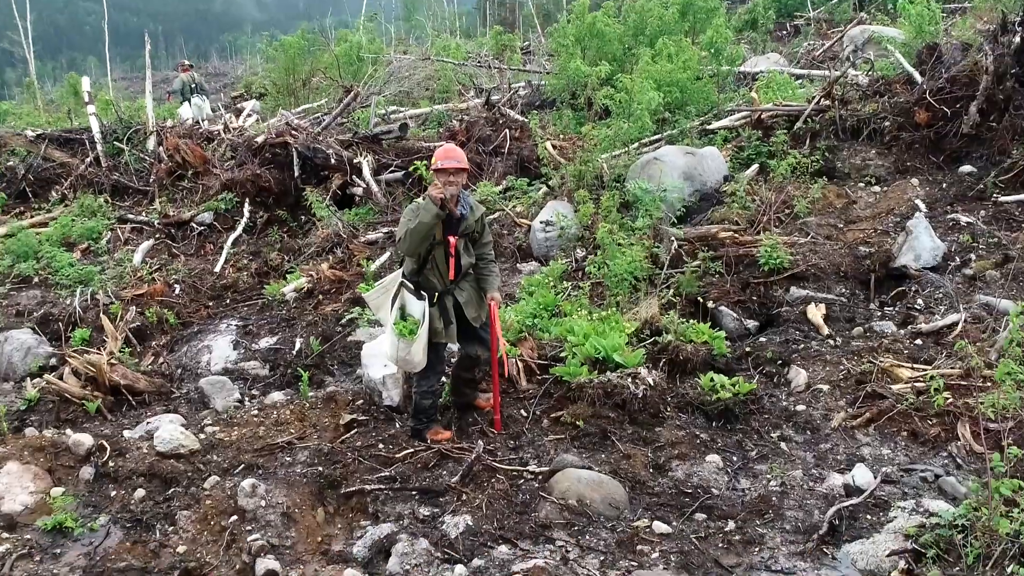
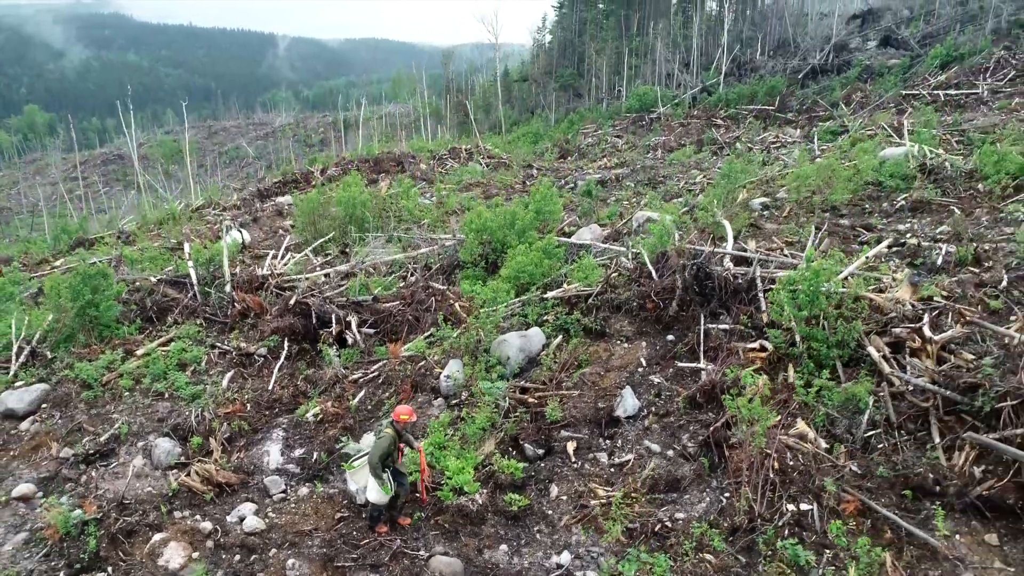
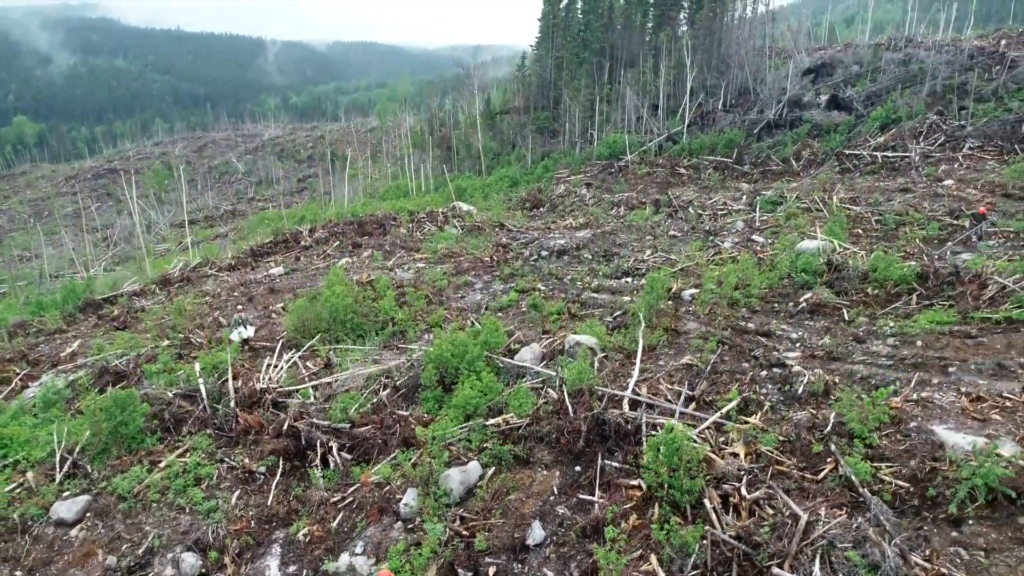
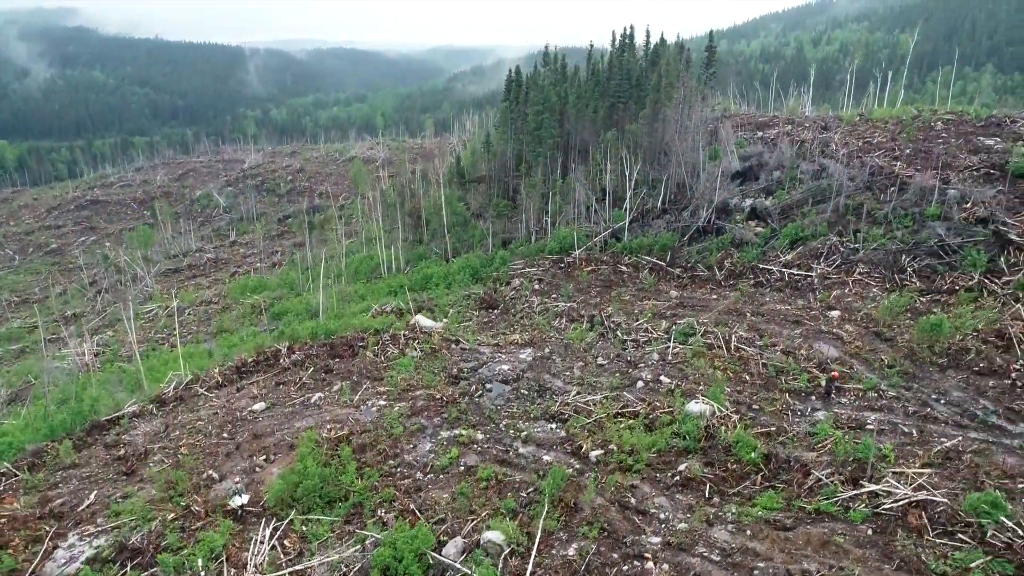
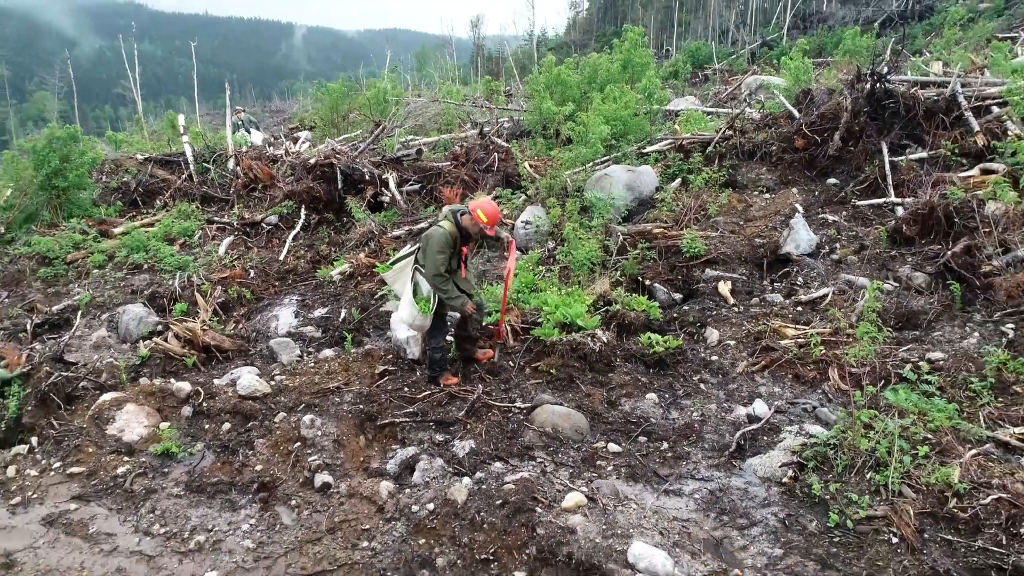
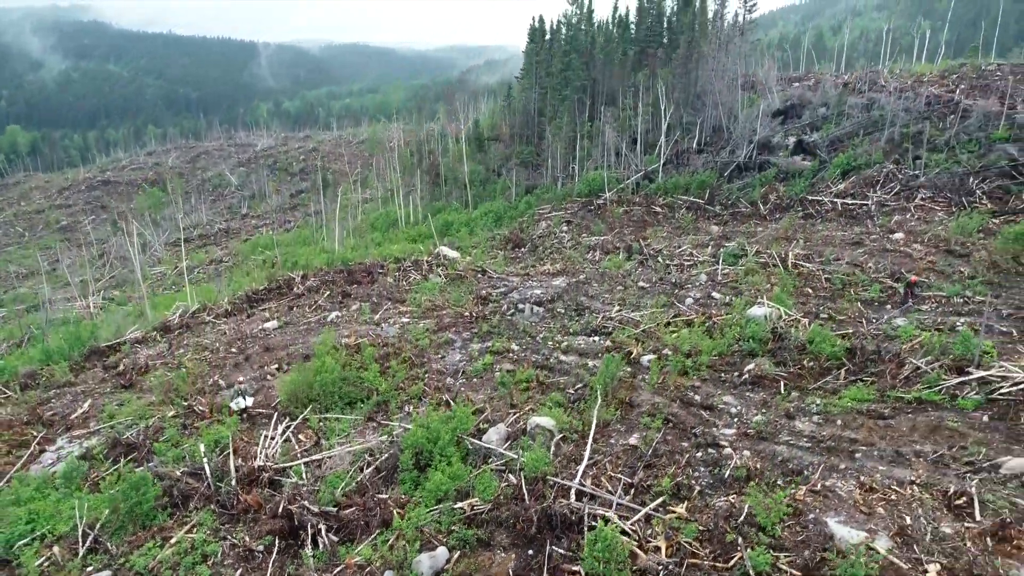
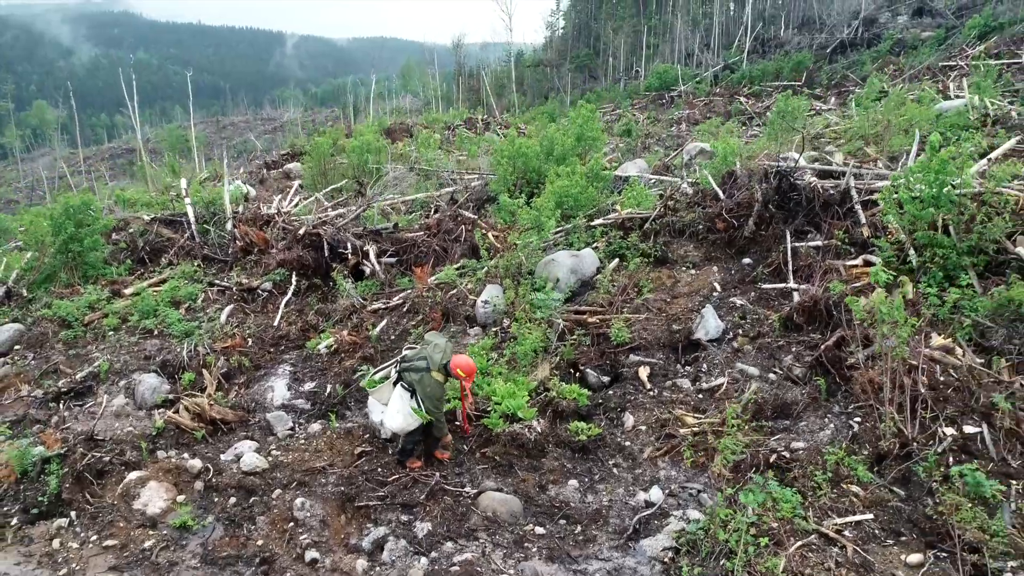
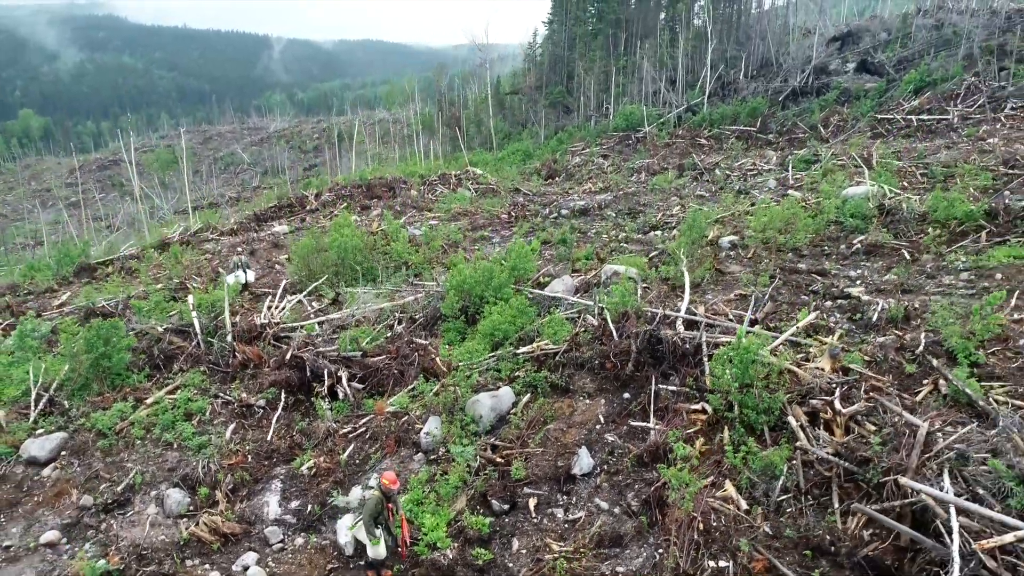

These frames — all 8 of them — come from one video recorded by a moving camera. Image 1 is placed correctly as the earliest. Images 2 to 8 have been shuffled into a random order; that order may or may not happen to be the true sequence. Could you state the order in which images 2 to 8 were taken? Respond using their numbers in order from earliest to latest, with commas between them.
5, 7, 2, 8, 3, 6, 4
